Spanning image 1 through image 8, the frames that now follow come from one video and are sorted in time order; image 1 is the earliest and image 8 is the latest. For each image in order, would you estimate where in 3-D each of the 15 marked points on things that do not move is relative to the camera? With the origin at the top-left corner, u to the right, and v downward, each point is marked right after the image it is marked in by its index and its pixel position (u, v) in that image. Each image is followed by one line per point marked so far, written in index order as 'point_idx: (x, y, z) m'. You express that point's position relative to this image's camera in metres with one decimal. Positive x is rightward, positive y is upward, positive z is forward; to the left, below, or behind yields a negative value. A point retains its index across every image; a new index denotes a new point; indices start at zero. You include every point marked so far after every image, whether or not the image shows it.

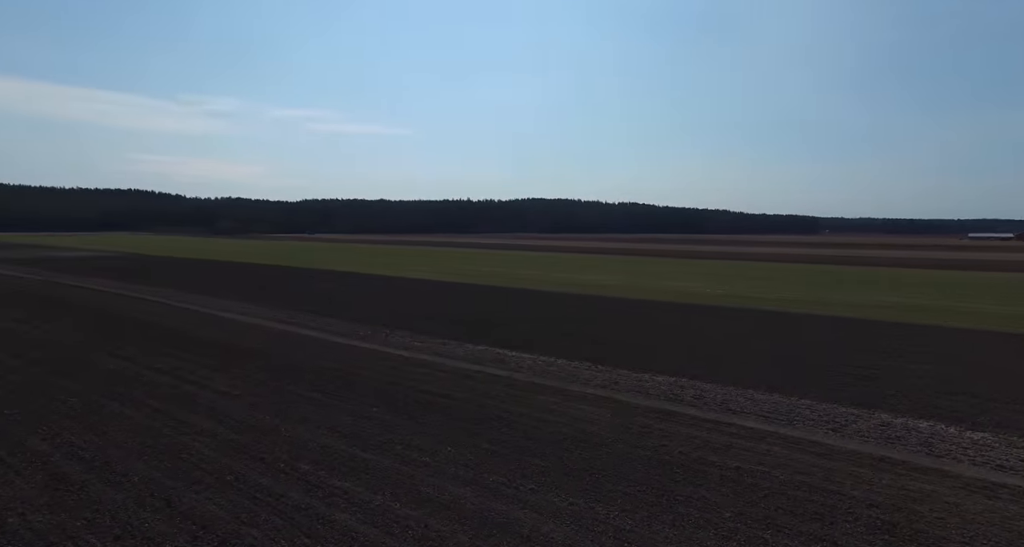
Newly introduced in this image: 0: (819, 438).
0: (+4.3, -2.3, +7.5) m
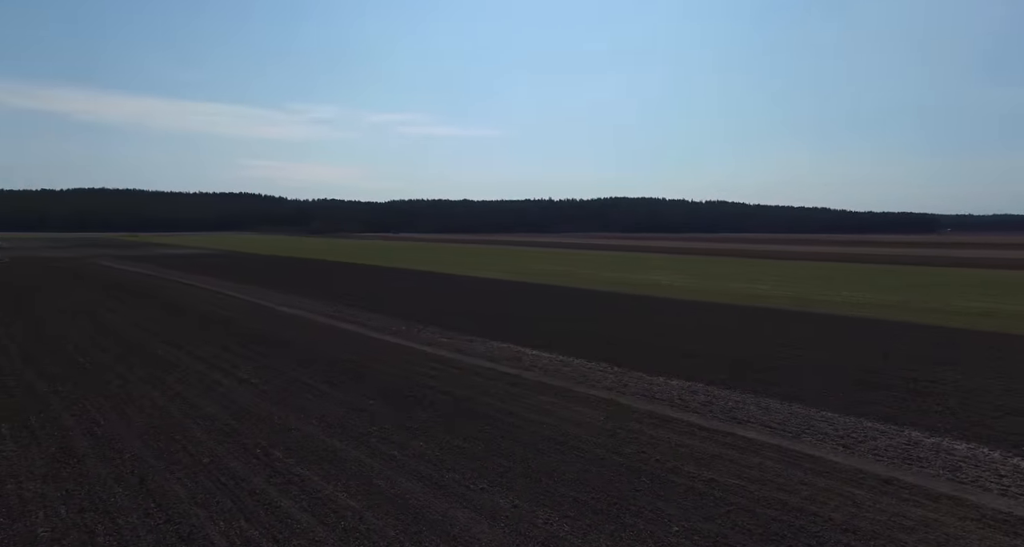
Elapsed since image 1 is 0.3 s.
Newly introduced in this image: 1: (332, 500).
0: (+3.9, -2.3, +6.7) m
1: (-2.0, -2.4, +5.6) m
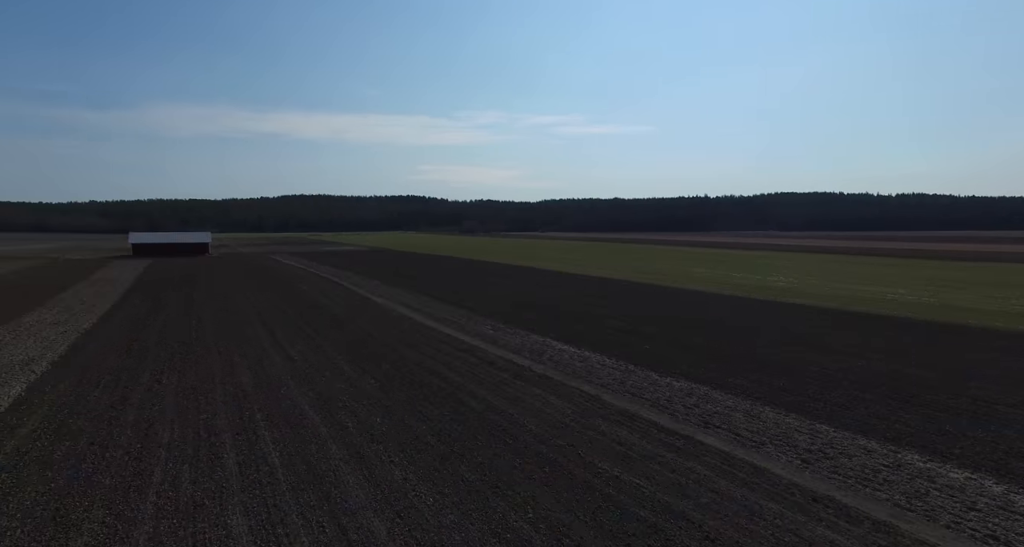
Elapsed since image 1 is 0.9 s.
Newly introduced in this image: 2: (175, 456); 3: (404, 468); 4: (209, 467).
0: (+2.9, -2.2, +6.0) m
1: (-3.1, -2.3, +6.5) m
2: (-4.2, -2.3, +6.4) m
3: (-1.3, -2.3, +6.1) m
4: (-3.6, -2.3, +6.2) m
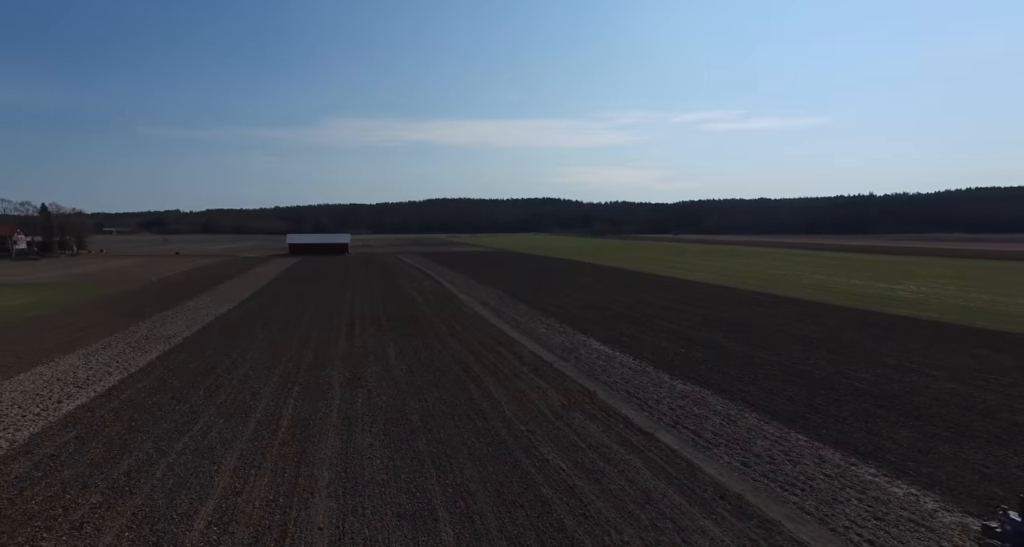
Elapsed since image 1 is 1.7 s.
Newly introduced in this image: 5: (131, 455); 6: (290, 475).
0: (+2.2, -2.2, +6.1) m
1: (-3.5, -2.2, +7.9) m
2: (-4.6, -2.2, +8.1) m
3: (-1.9, -2.2, +7.1) m
4: (-4.1, -2.2, +7.8) m
5: (-4.9, -2.3, +6.8) m
6: (-2.5, -2.3, +6.0) m
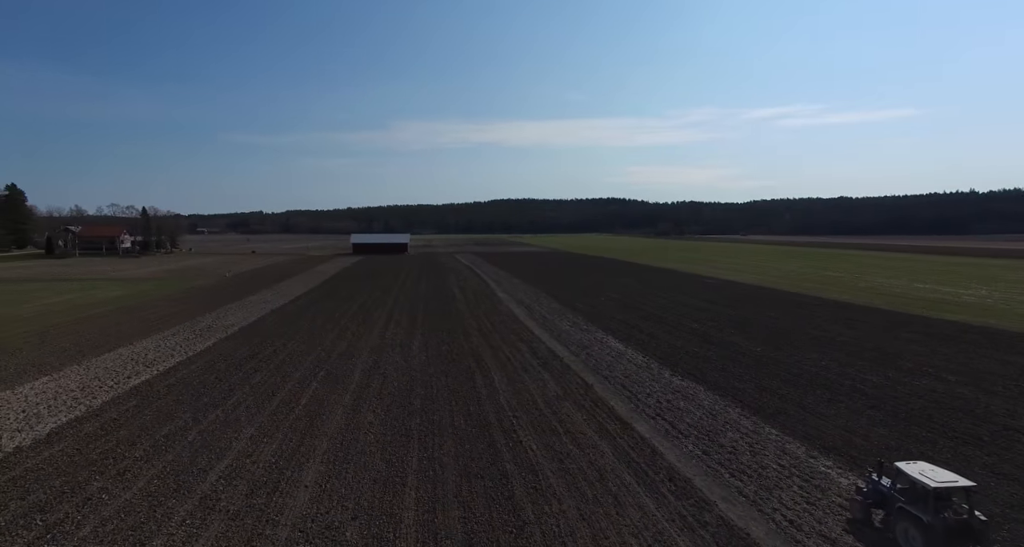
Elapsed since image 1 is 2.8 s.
0: (+1.9, -2.2, +6.5) m
1: (-3.6, -2.1, +8.9) m
2: (-4.7, -2.1, +9.2) m
3: (-2.1, -2.1, +8.0) m
4: (-4.2, -2.1, +8.8) m
5: (-5.2, -2.2, +8.0) m
6: (-2.8, -2.2, +6.9) m
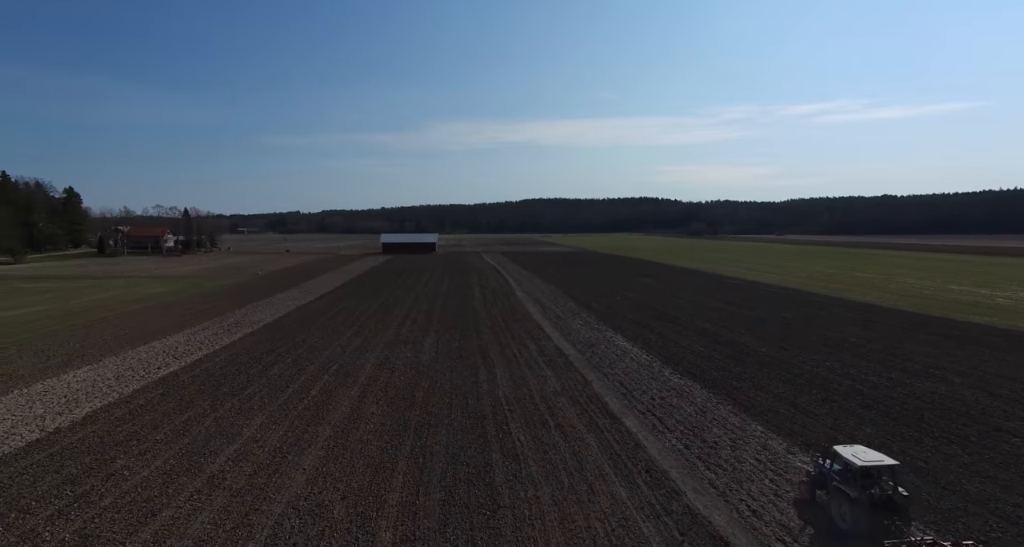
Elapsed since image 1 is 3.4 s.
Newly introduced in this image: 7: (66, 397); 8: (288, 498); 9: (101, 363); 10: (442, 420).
0: (+1.7, -2.2, +6.7) m
1: (-3.6, -2.1, +9.4) m
2: (-4.7, -2.0, +9.8) m
3: (-2.1, -2.1, +8.4) m
4: (-4.2, -2.1, +9.4) m
5: (-5.2, -2.2, +8.6) m
6: (-3.0, -2.2, +7.3) m
7: (-8.6, -2.4, +10.2) m
8: (-2.3, -2.3, +5.3) m
9: (-10.5, -2.3, +13.5) m
10: (-1.0, -2.1, +7.7) m
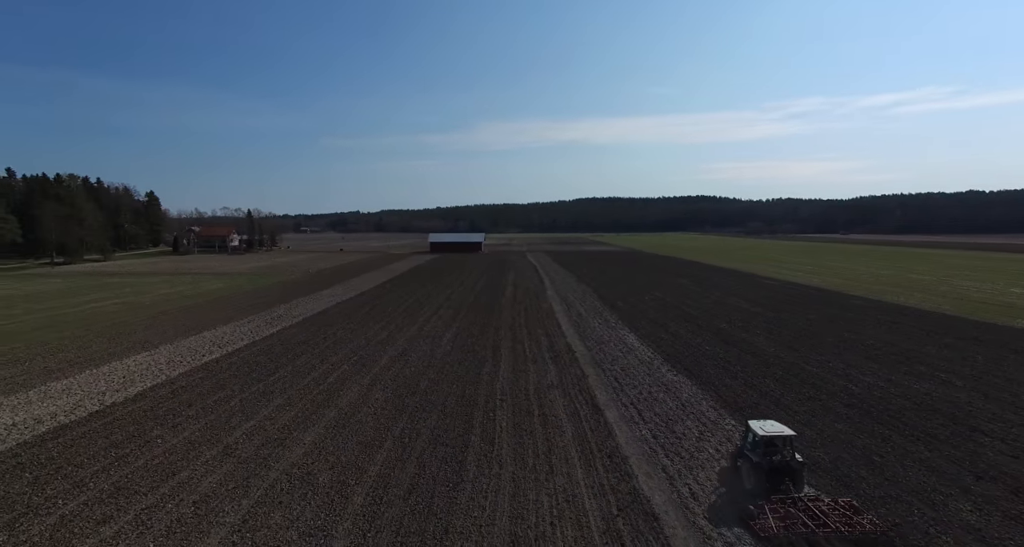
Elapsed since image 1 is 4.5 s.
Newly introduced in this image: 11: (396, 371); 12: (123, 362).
0: (+1.5, -2.2, +7.1) m
1: (-3.6, -2.0, +10.4) m
2: (-4.6, -2.0, +10.8) m
3: (-2.2, -2.1, +9.2) m
4: (-4.2, -2.1, +10.4) m
5: (-5.3, -2.2, +9.7) m
6: (-3.2, -2.2, +8.2) m
7: (-8.5, -2.3, +11.5) m
8: (-2.7, -2.3, +6.2) m
9: (-10.1, -2.2, +15.0) m
10: (-1.2, -2.1, +8.4) m
11: (-2.3, -2.0, +10.8) m
12: (-10.1, -2.3, +13.6) m
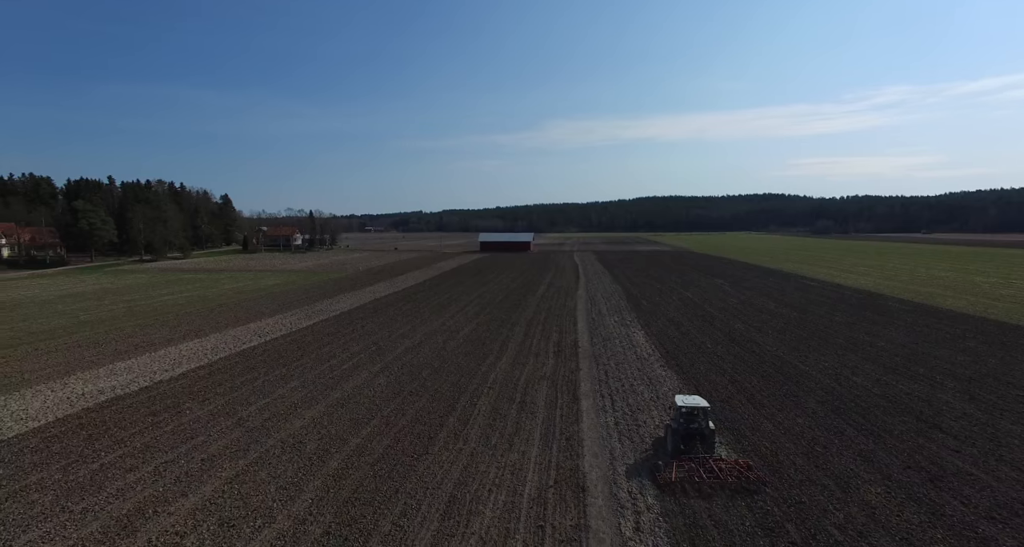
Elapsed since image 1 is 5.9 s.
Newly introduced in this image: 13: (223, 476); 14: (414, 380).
0: (+1.1, -2.2, +7.7) m
1: (-3.7, -2.0, +11.4) m
2: (-4.6, -1.9, +12.0) m
3: (-2.4, -2.0, +10.1) m
4: (-4.3, -2.0, +11.5) m
5: (-5.4, -2.1, +10.9) m
6: (-3.4, -2.1, +9.2) m
7: (-8.4, -2.2, +13.1) m
8: (-3.1, -2.2, +7.1) m
9: (-9.6, -2.1, +16.7) m
10: (-1.4, -2.1, +9.2) m
11: (-2.3, -1.9, +11.7) m
12: (-9.8, -2.2, +15.3) m
13: (-3.2, -2.3, +5.9) m
14: (-1.8, -2.0, +10.0) m
